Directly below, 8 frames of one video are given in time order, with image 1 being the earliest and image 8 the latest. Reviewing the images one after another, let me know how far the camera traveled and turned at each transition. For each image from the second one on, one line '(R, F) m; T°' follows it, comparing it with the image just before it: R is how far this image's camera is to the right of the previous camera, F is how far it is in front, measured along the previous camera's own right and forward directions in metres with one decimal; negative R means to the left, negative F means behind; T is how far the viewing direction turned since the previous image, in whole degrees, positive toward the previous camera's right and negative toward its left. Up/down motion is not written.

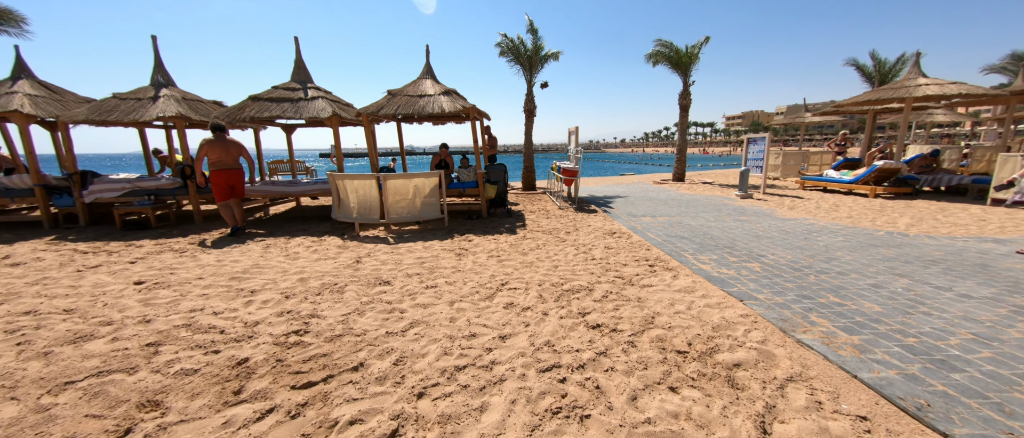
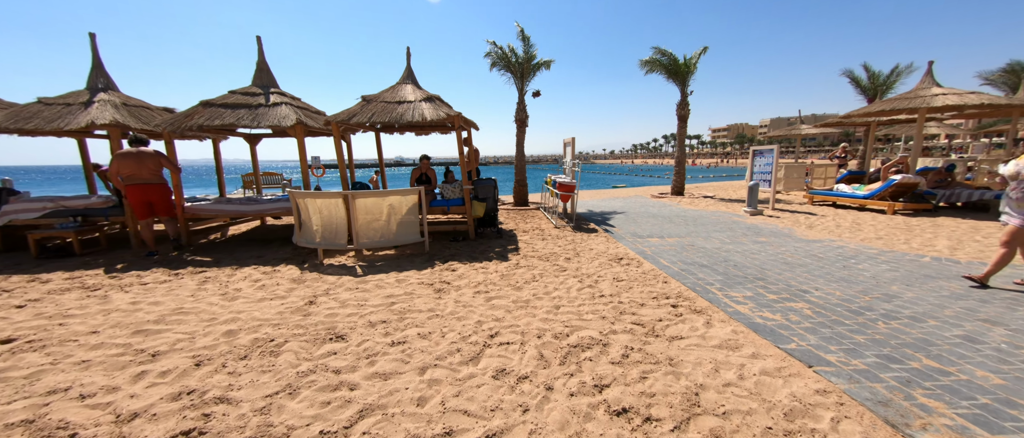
(0.0, +0.9) m; +1°
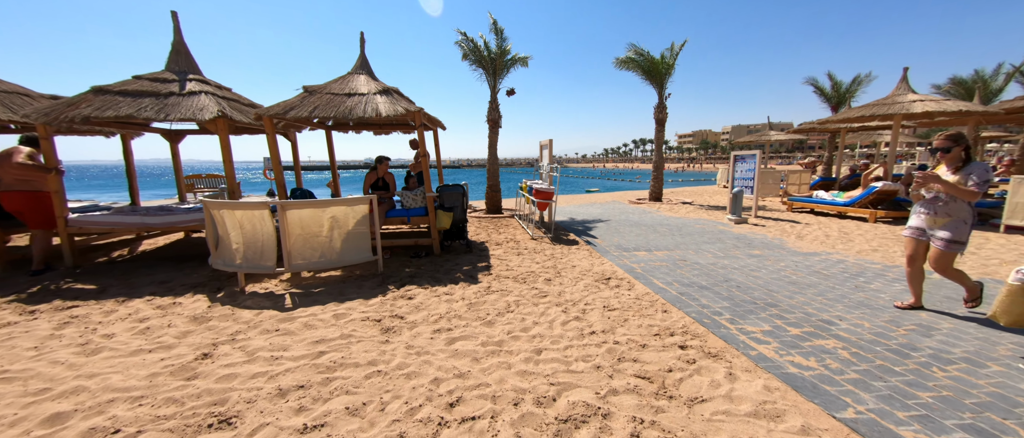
(0.0, +0.9) m; +4°
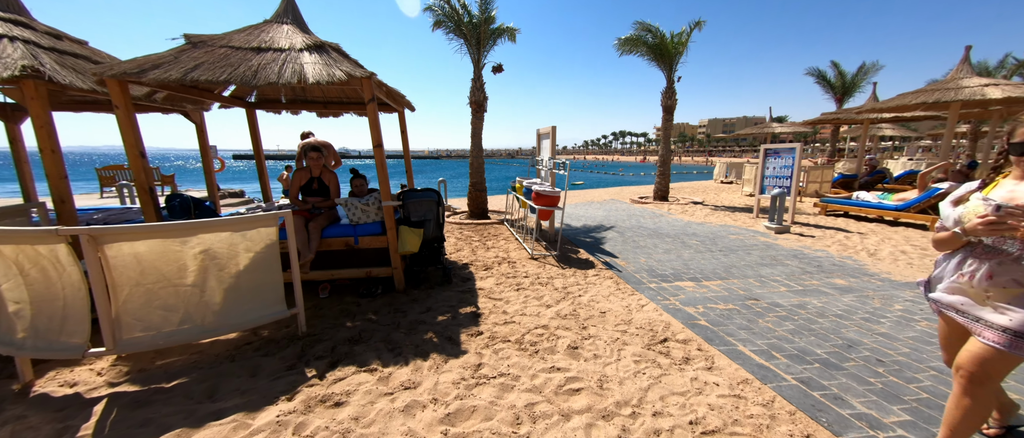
(-0.2, +1.9) m; +3°
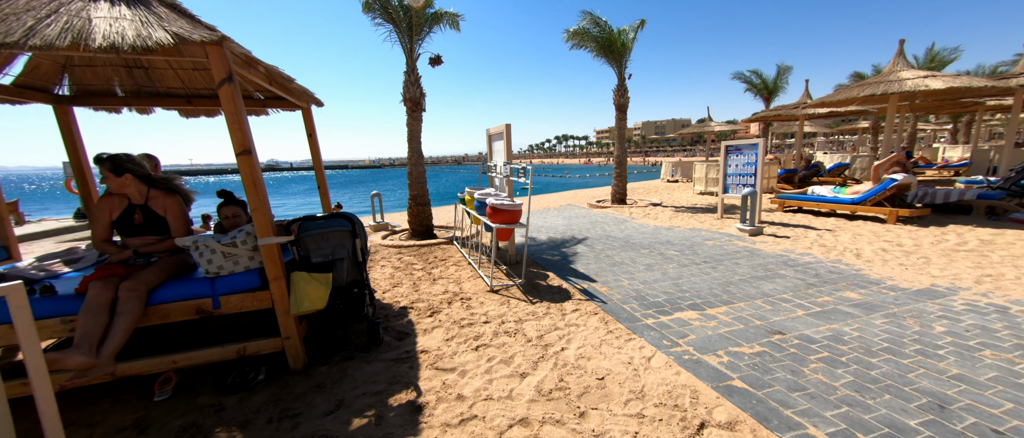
(0.0, +1.2) m; +8°
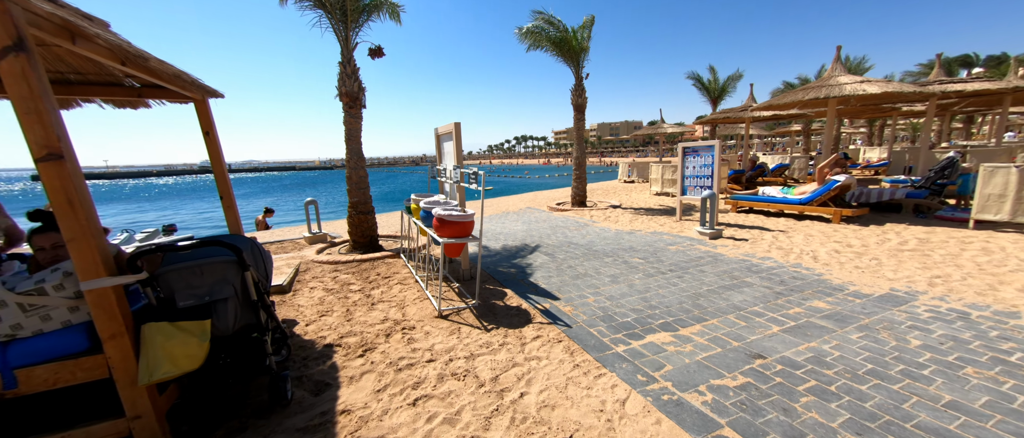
(+0.1, +0.6) m; +6°
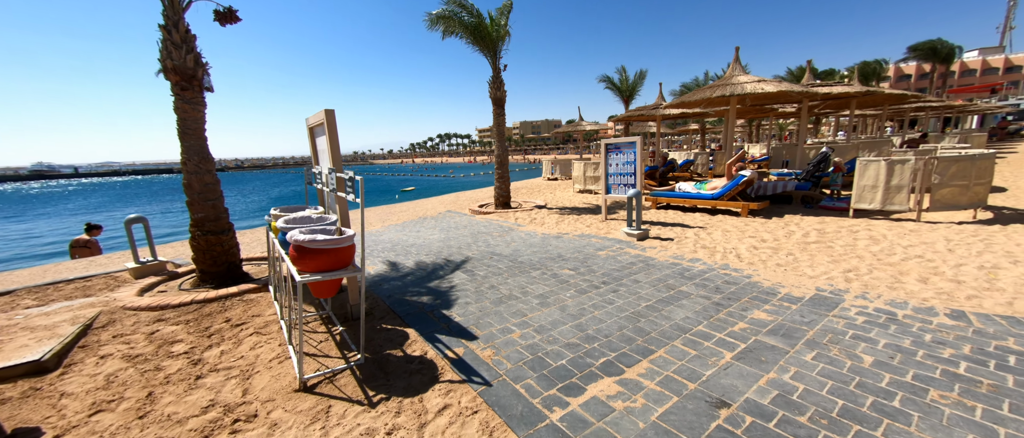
(+0.2, +0.9) m; +12°
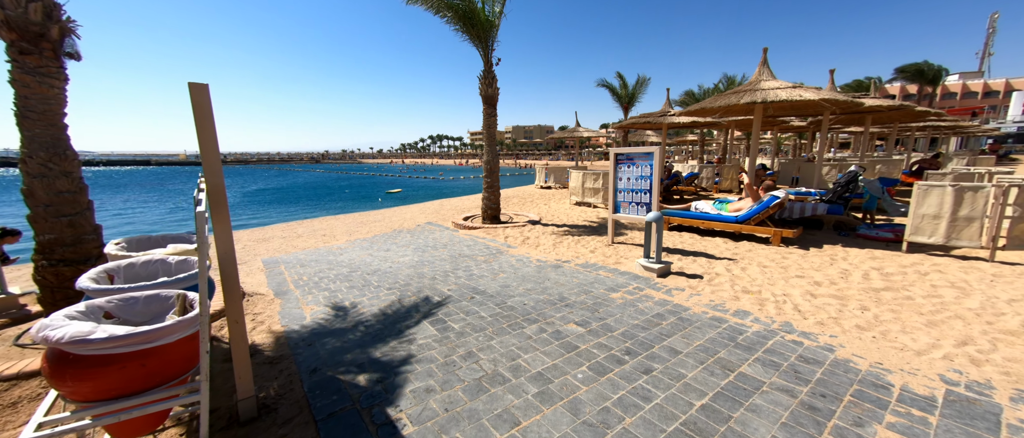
(0.0, +1.4) m; +2°
